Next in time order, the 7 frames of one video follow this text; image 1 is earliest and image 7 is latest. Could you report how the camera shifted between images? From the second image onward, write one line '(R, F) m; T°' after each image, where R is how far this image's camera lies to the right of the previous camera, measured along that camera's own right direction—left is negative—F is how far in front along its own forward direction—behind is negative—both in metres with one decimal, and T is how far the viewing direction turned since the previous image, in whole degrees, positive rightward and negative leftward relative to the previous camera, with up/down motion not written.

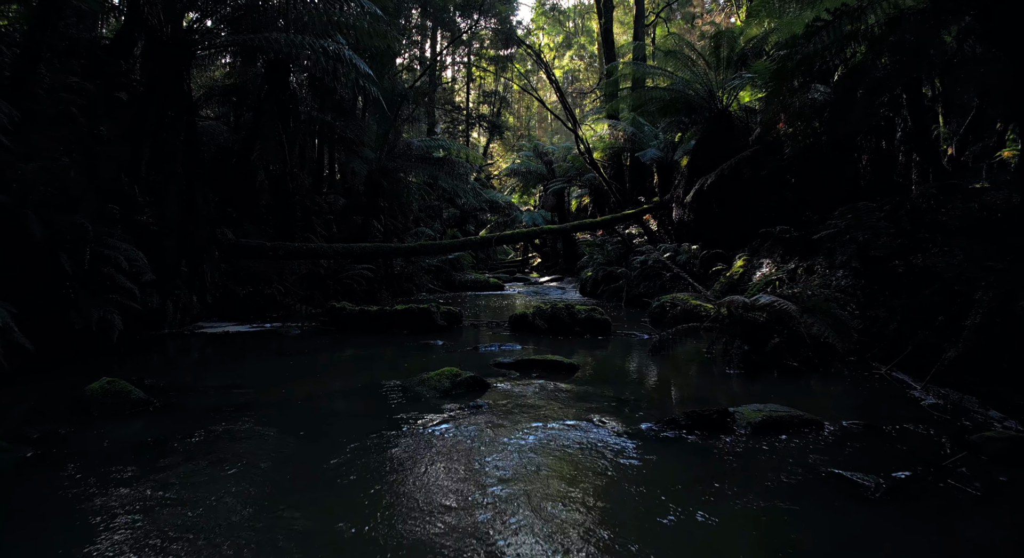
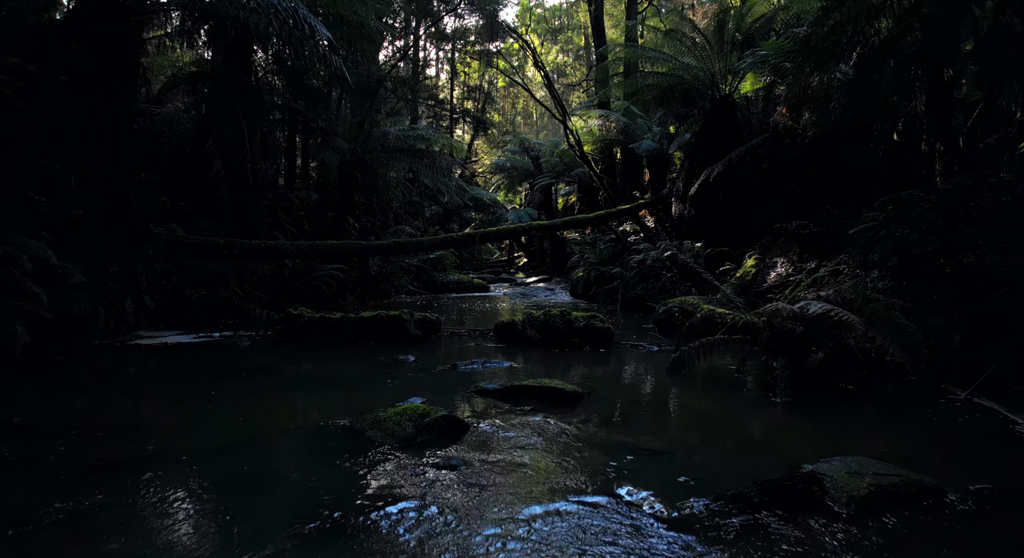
(0.0, +0.9) m; +1°
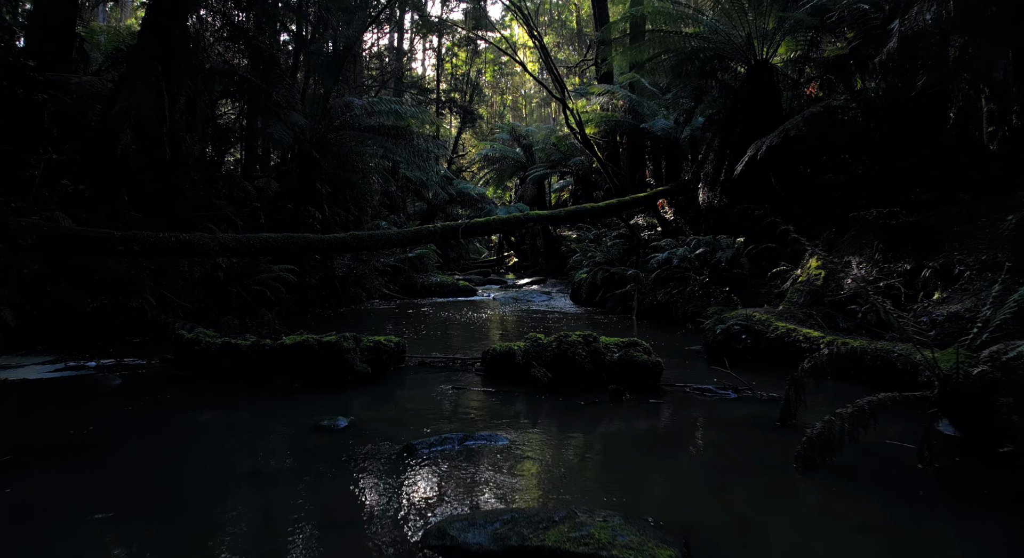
(-0.1, +1.8) m; +1°
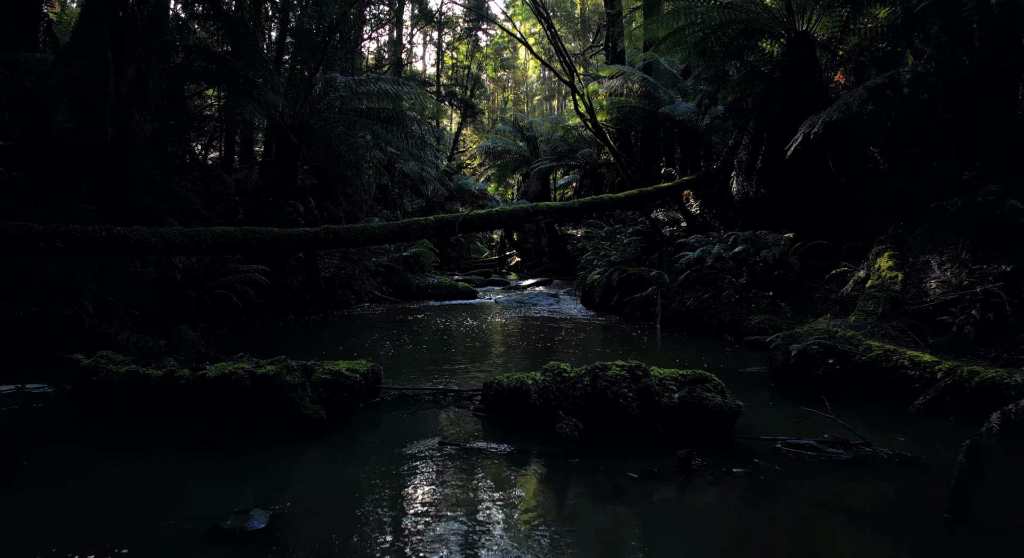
(0.0, +1.0) m; 0°
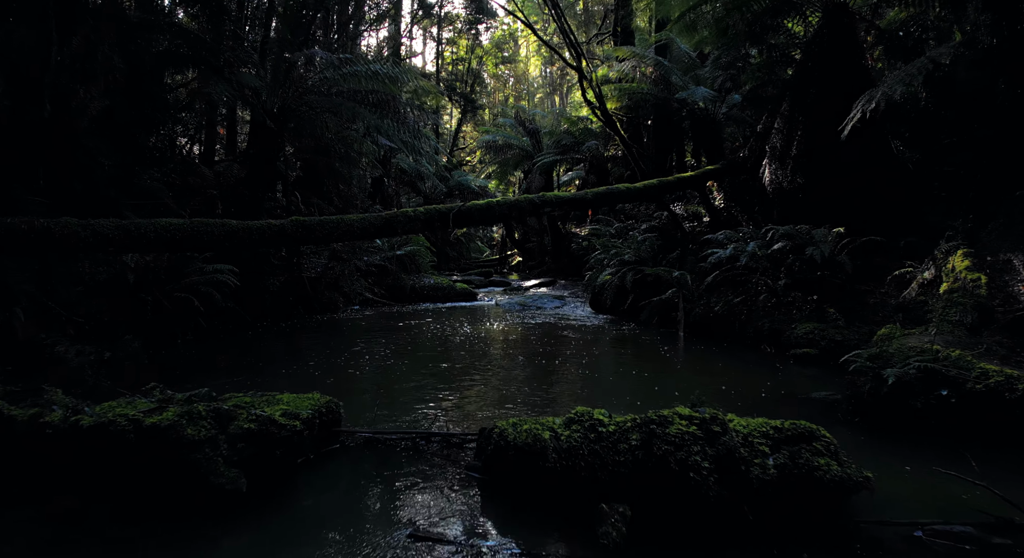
(0.0, +0.8) m; 0°
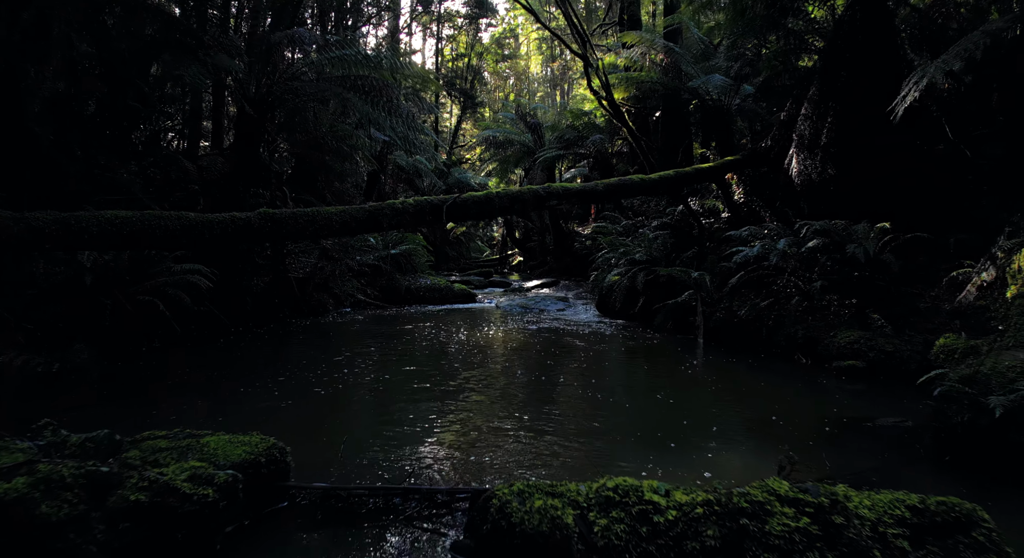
(0.0, +0.5) m; 0°
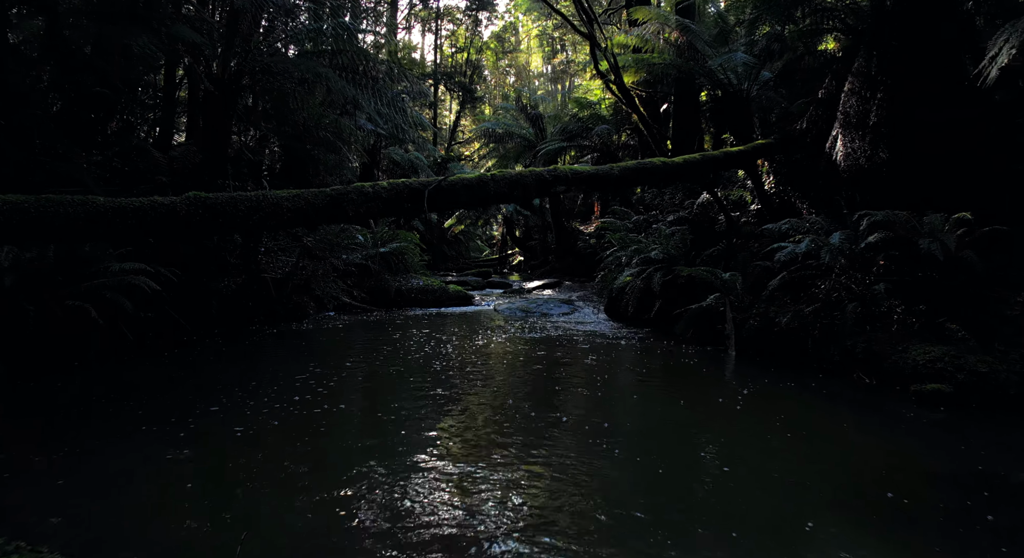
(0.0, +0.7) m; 0°
